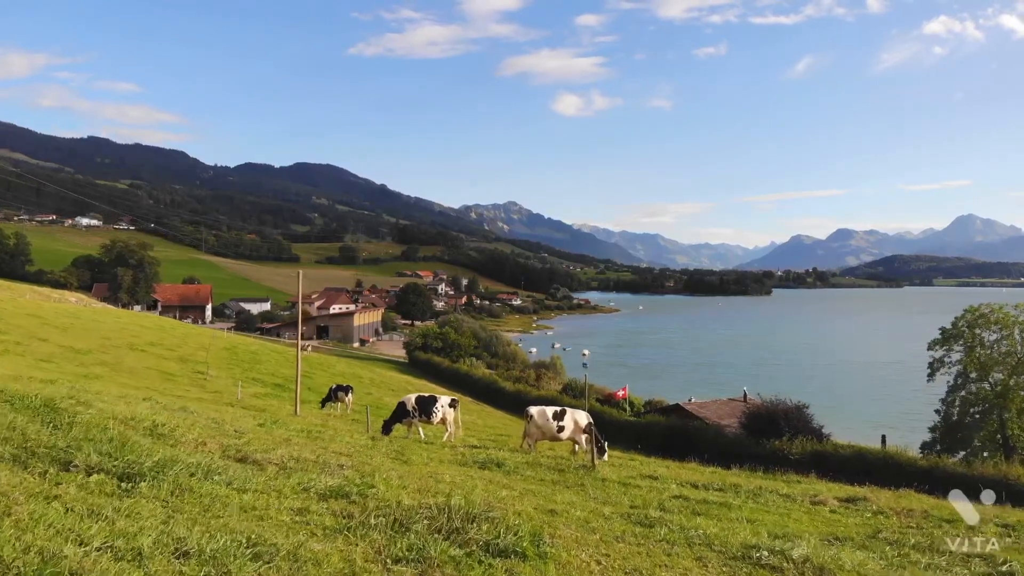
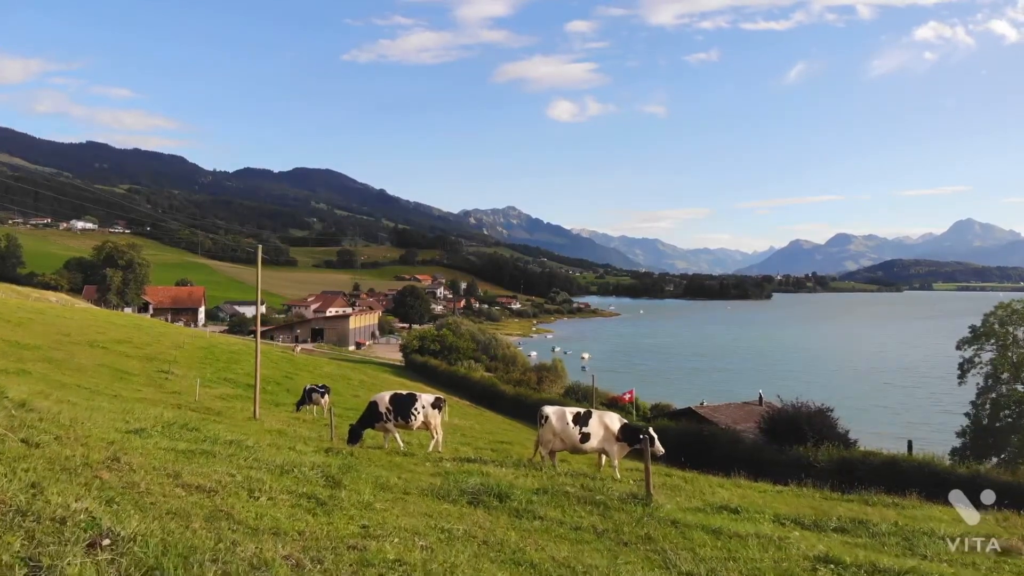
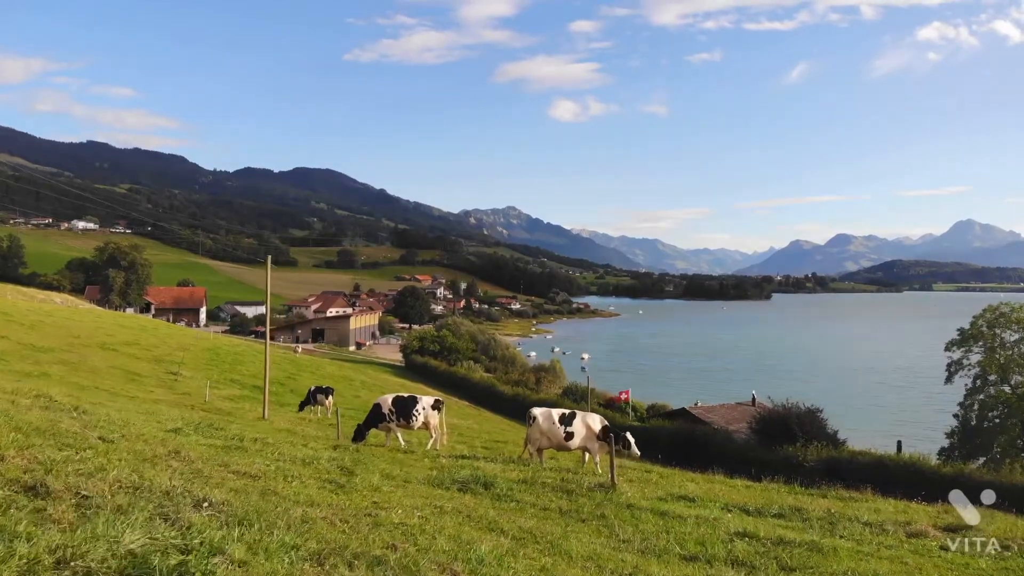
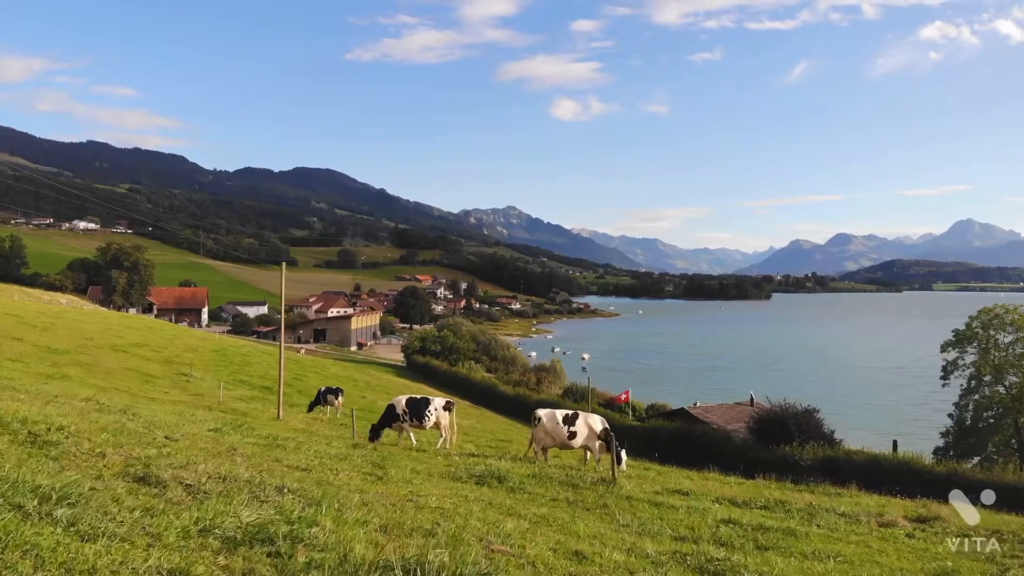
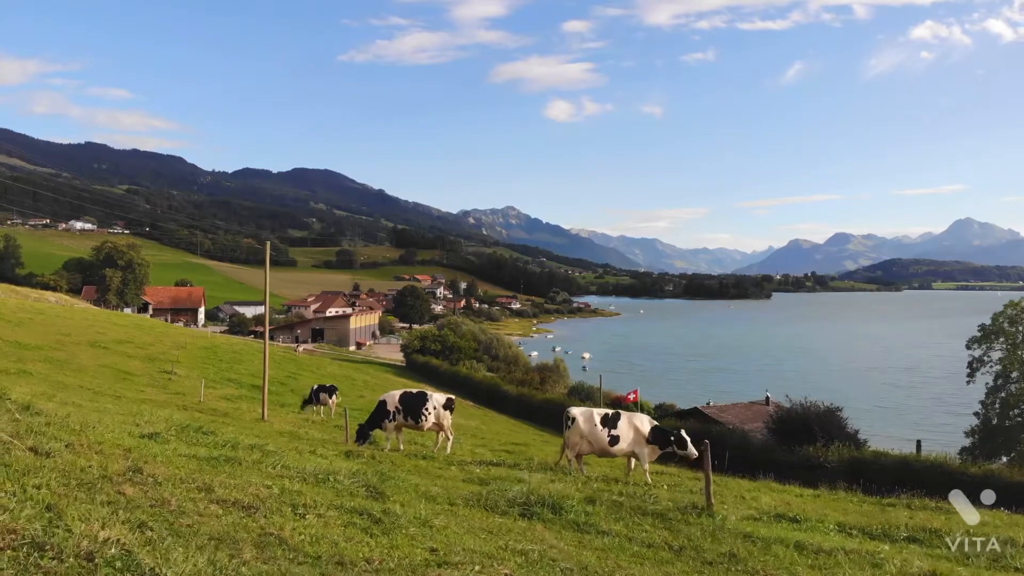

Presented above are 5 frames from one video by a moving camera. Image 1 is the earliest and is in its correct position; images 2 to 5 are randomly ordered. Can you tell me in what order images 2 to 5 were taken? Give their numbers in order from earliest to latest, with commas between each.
4, 3, 2, 5
